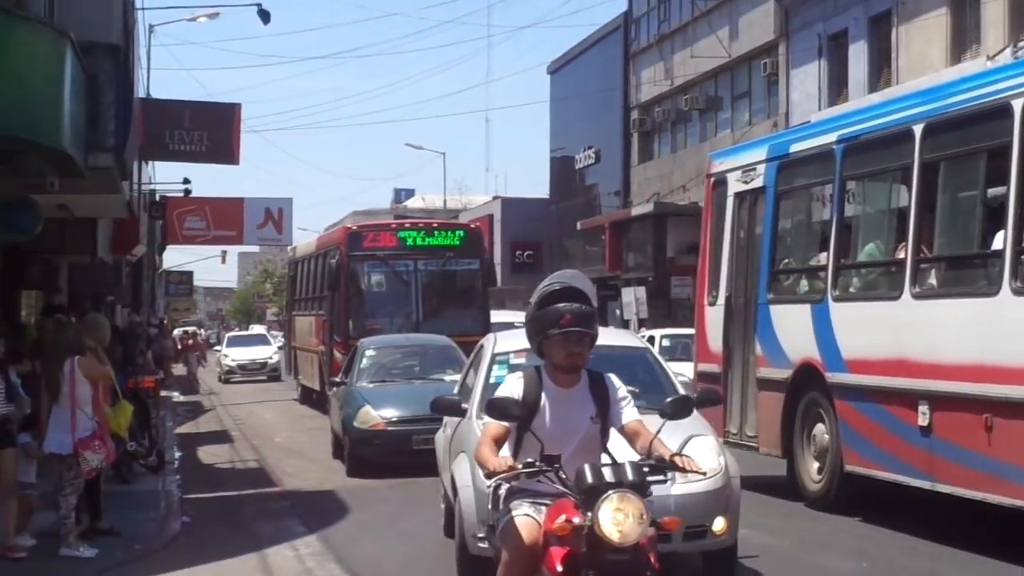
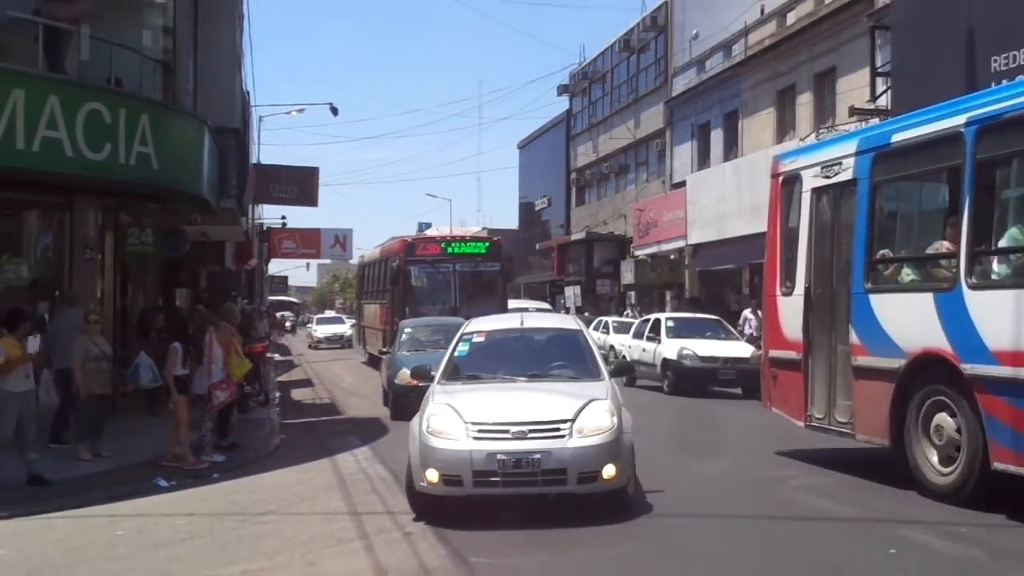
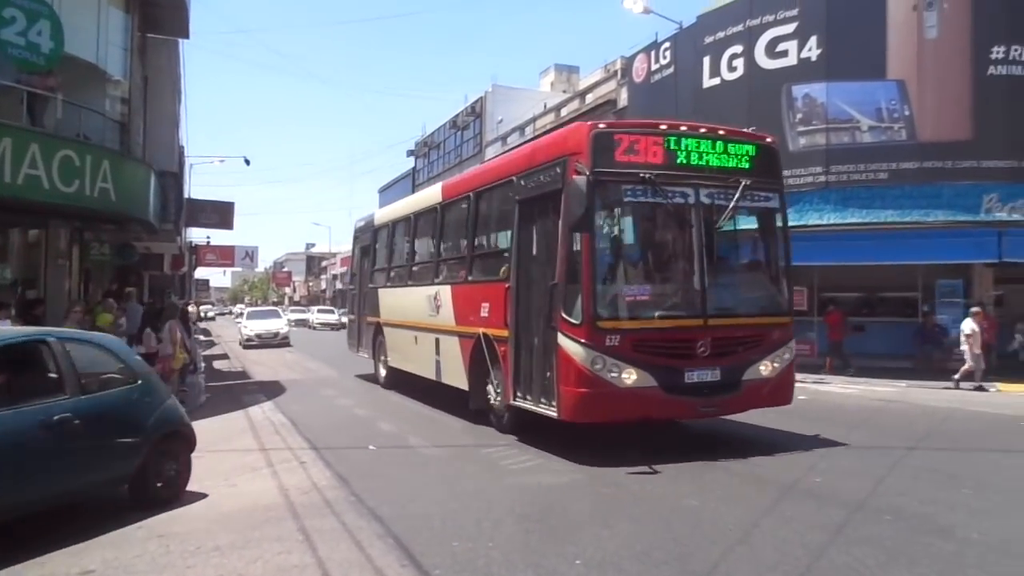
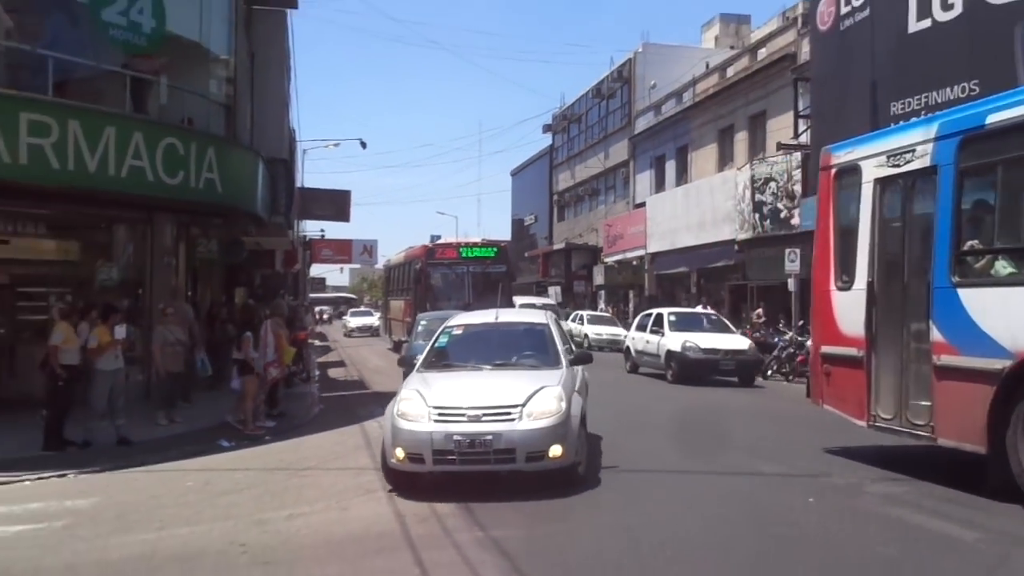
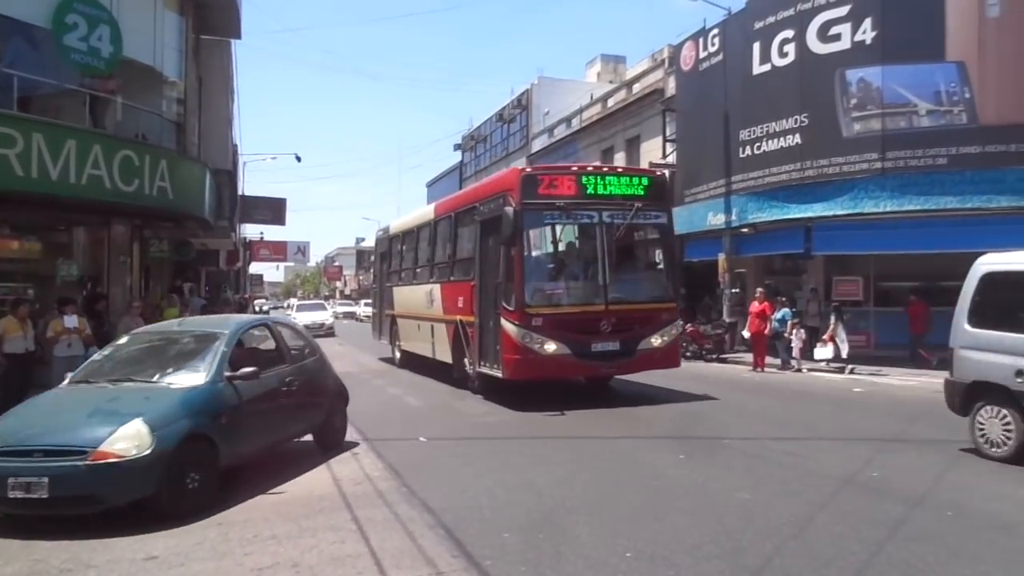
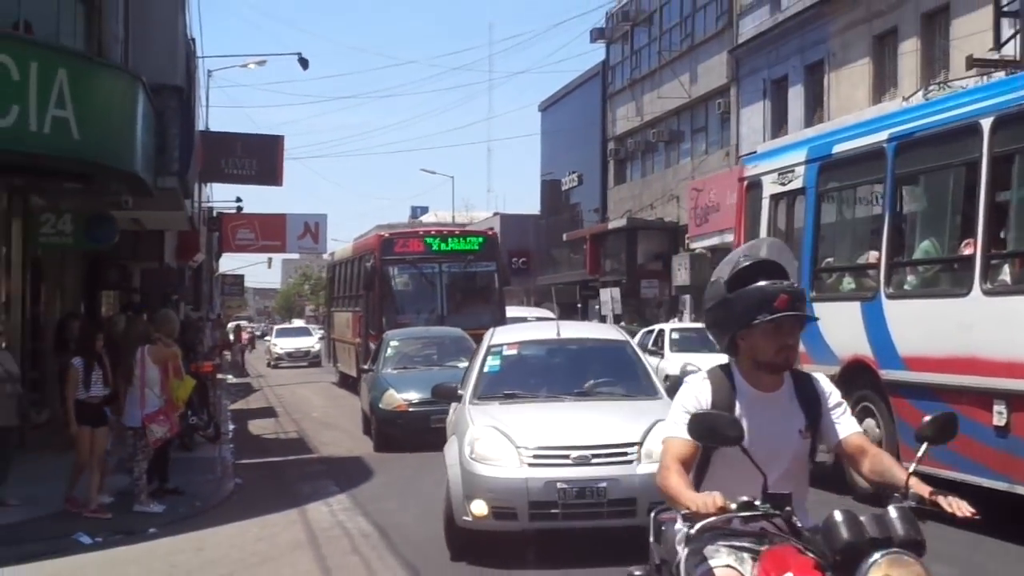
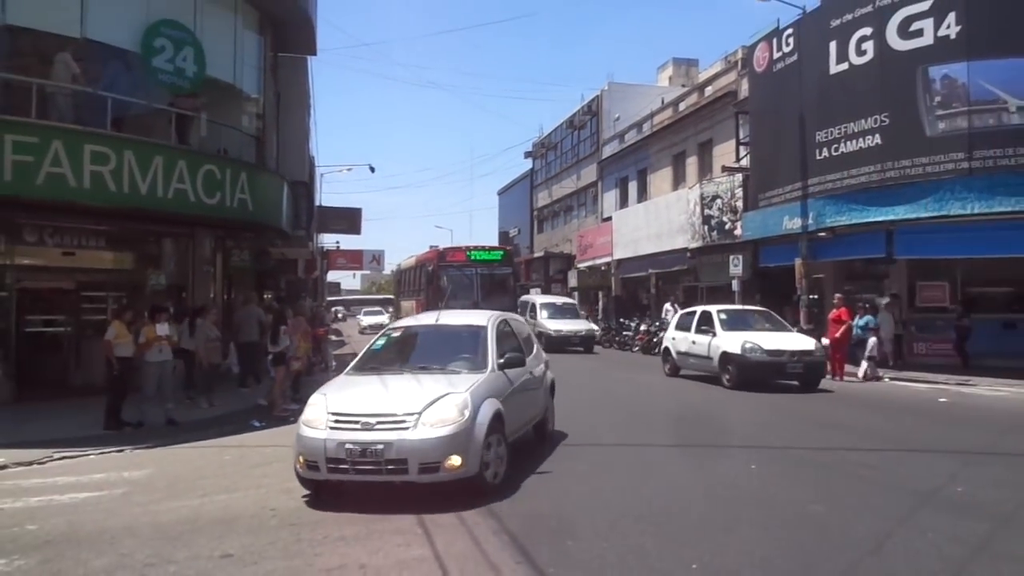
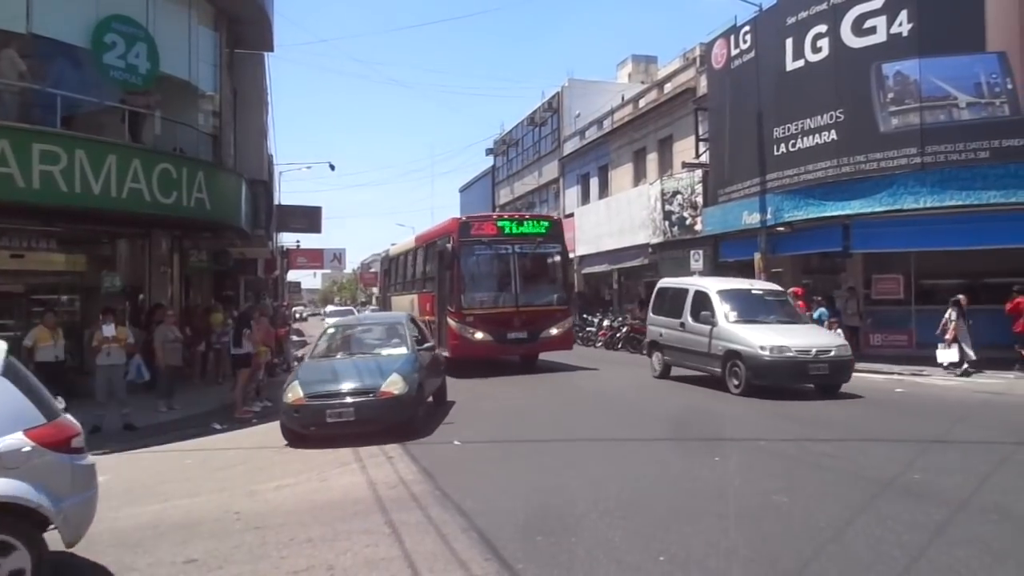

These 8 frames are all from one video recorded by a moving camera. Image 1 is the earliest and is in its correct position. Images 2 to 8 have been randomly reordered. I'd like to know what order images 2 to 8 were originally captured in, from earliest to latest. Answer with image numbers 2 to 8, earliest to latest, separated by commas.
6, 2, 4, 7, 8, 5, 3
